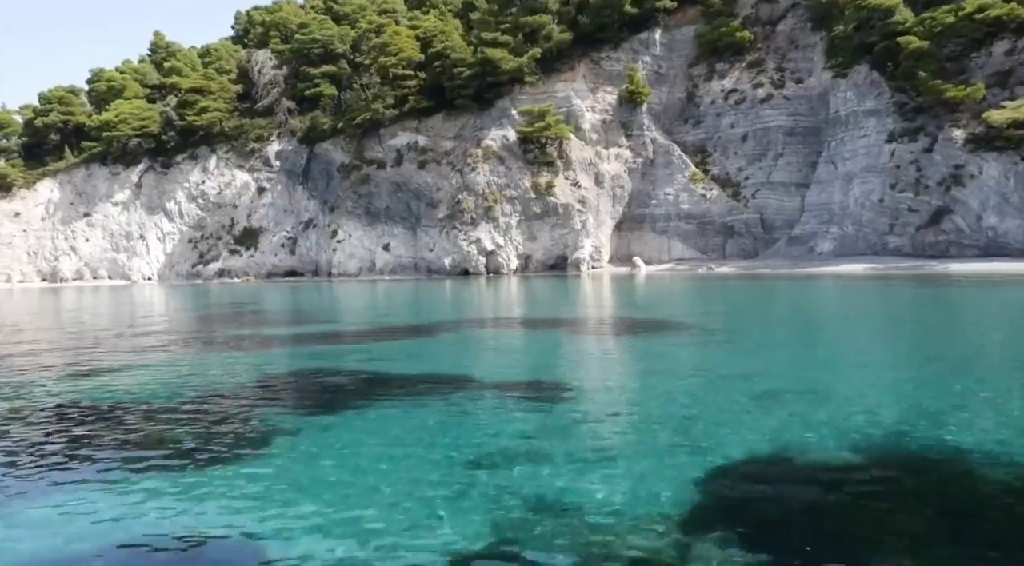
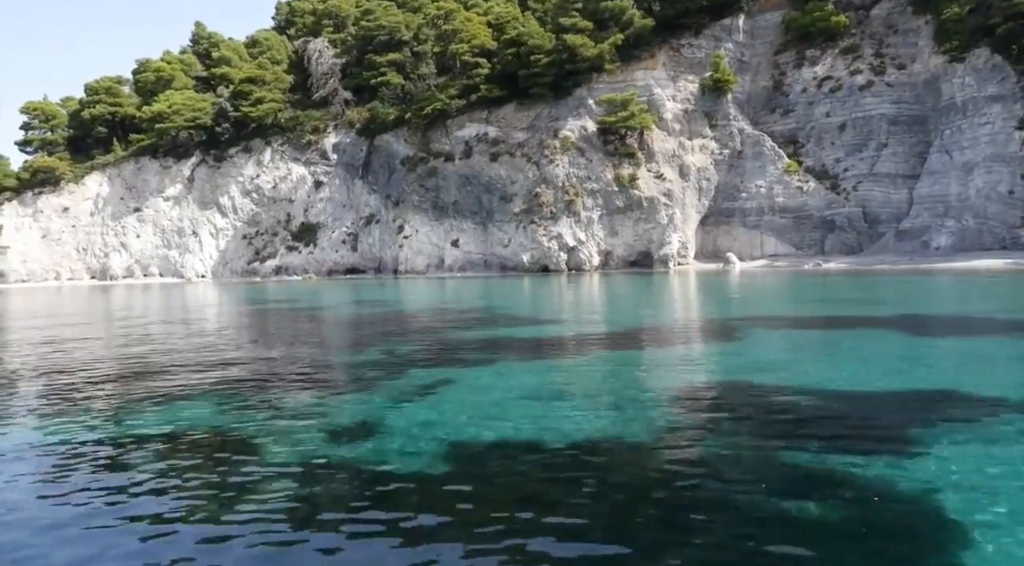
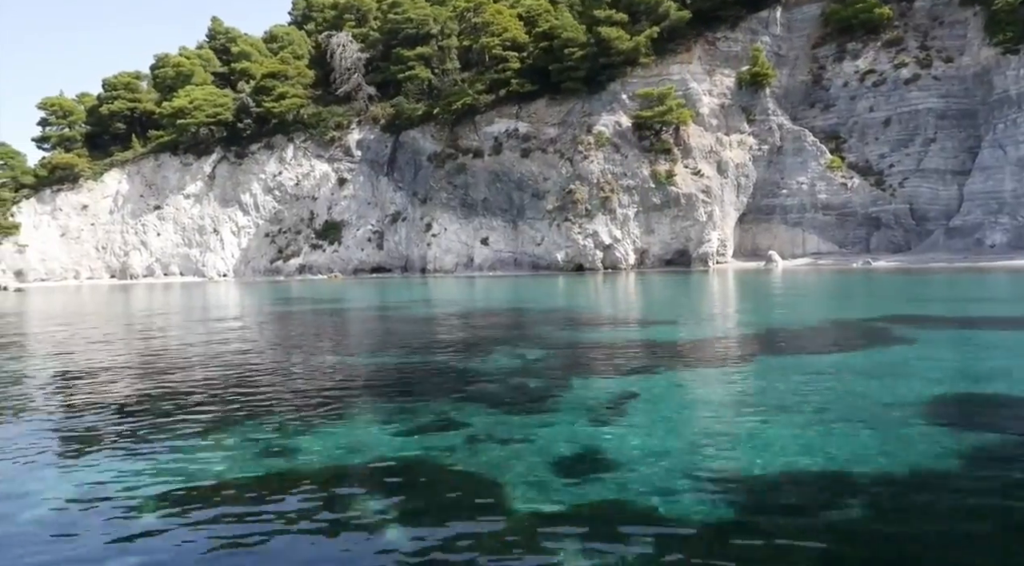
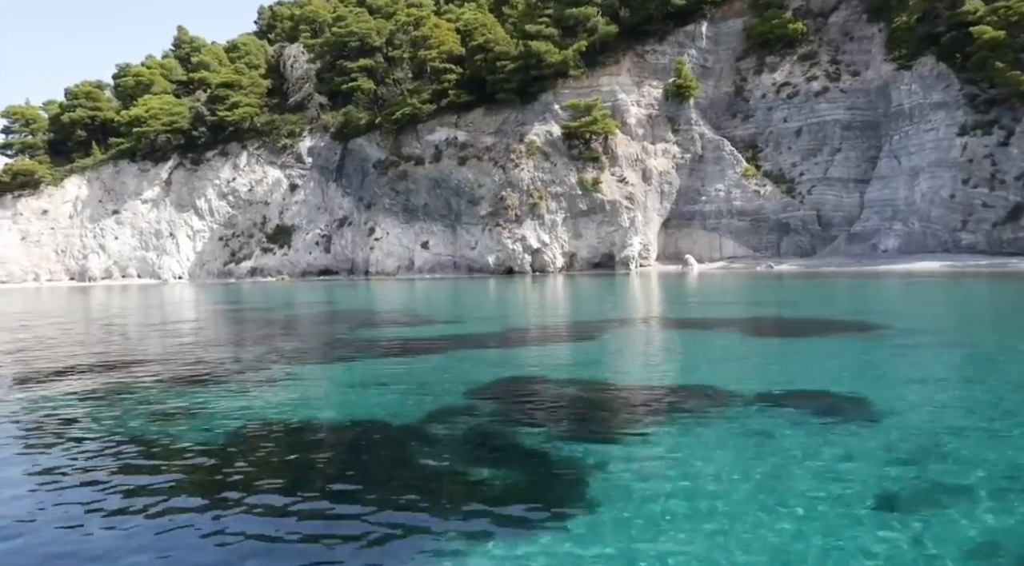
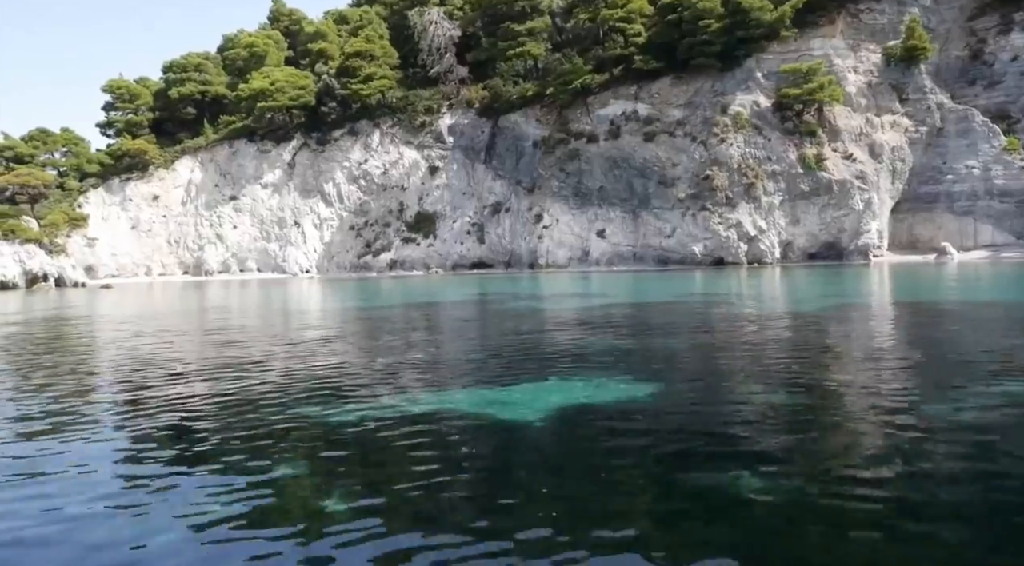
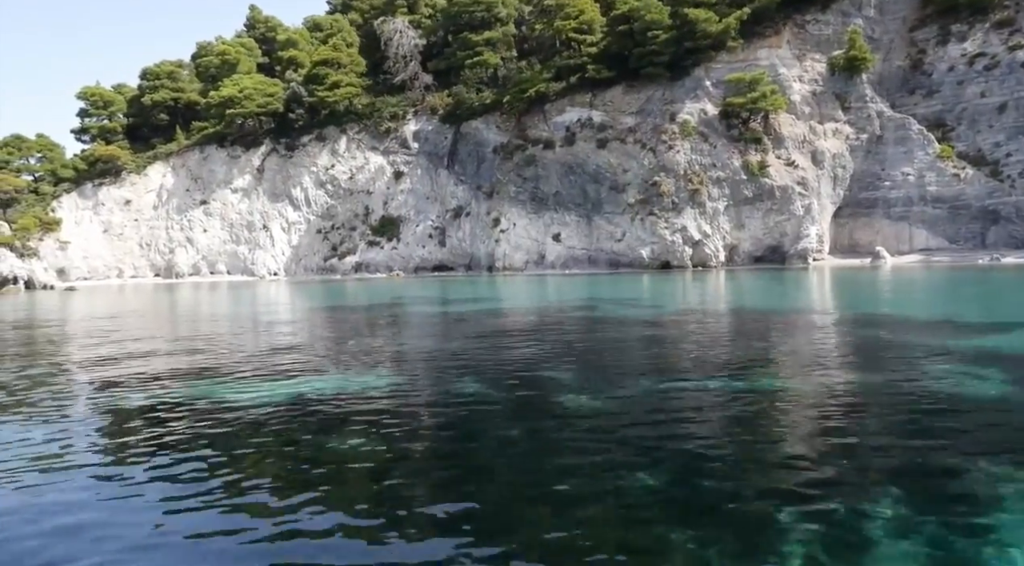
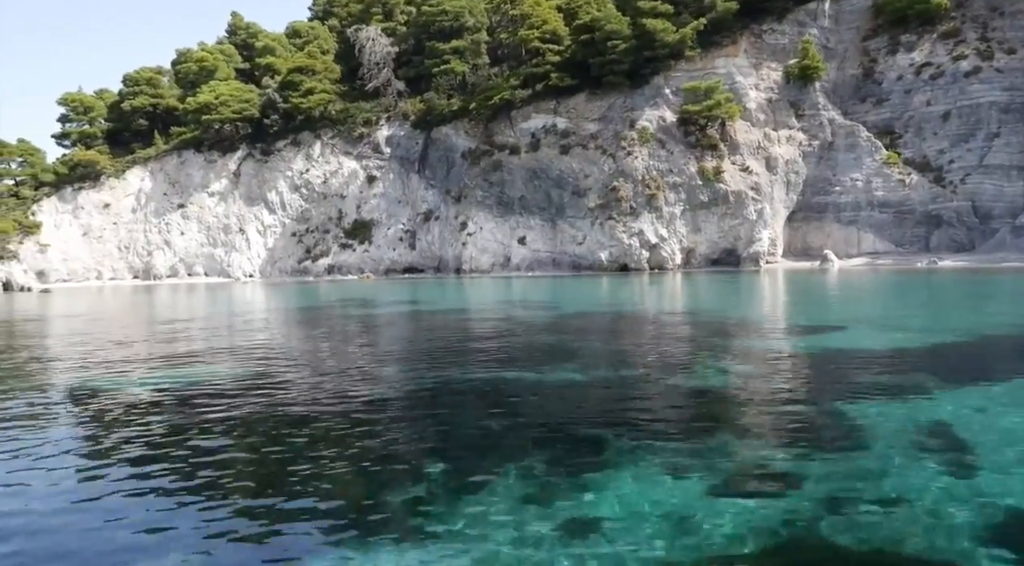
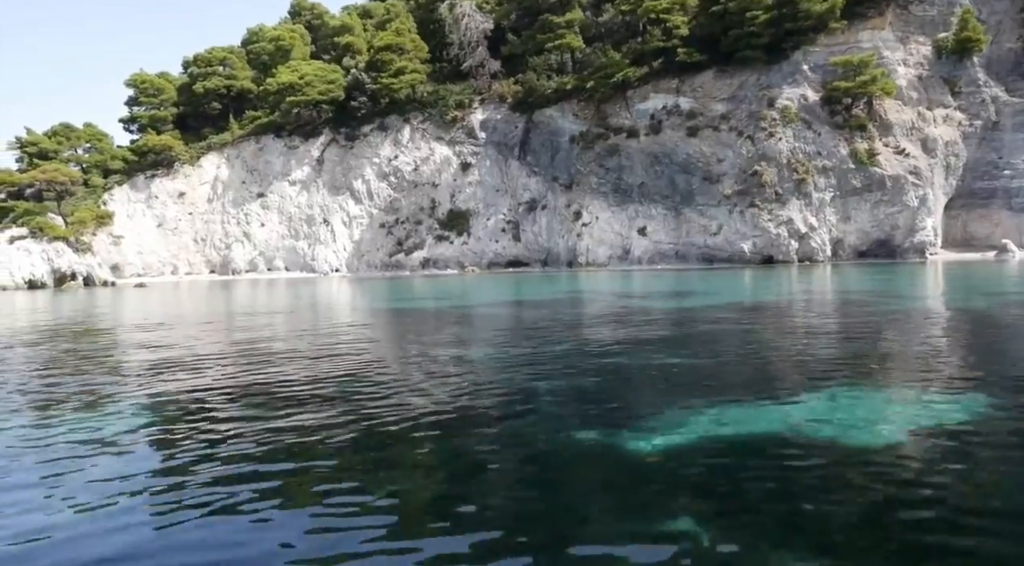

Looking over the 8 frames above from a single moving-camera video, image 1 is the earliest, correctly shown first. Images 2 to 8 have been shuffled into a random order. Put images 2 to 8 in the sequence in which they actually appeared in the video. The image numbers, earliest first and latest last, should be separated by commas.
4, 2, 3, 7, 6, 5, 8
